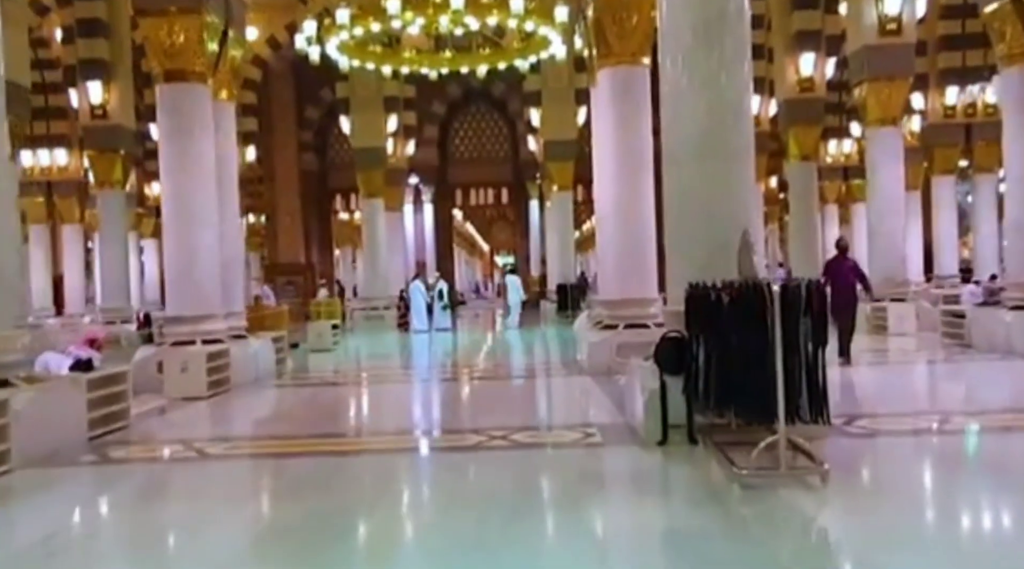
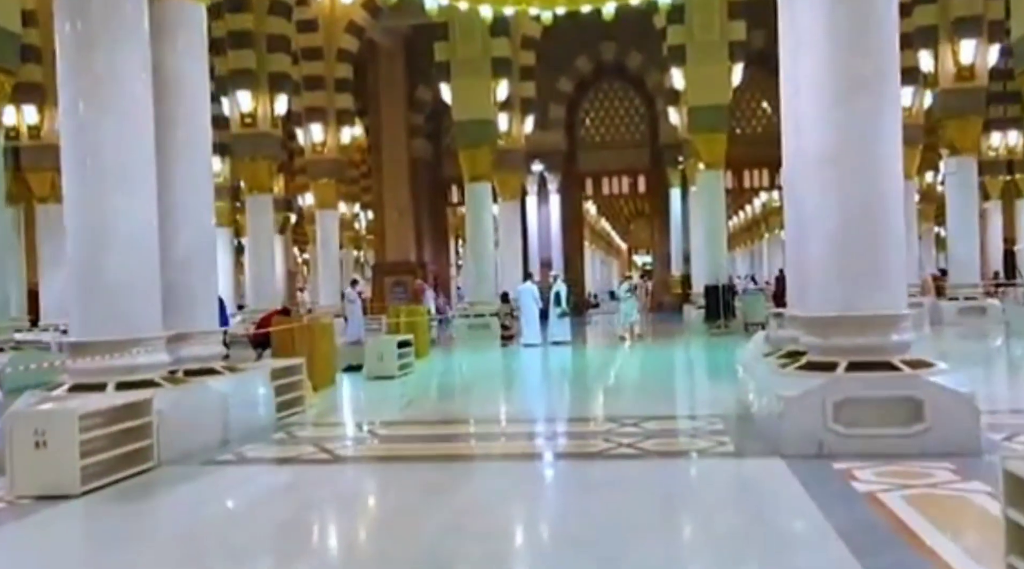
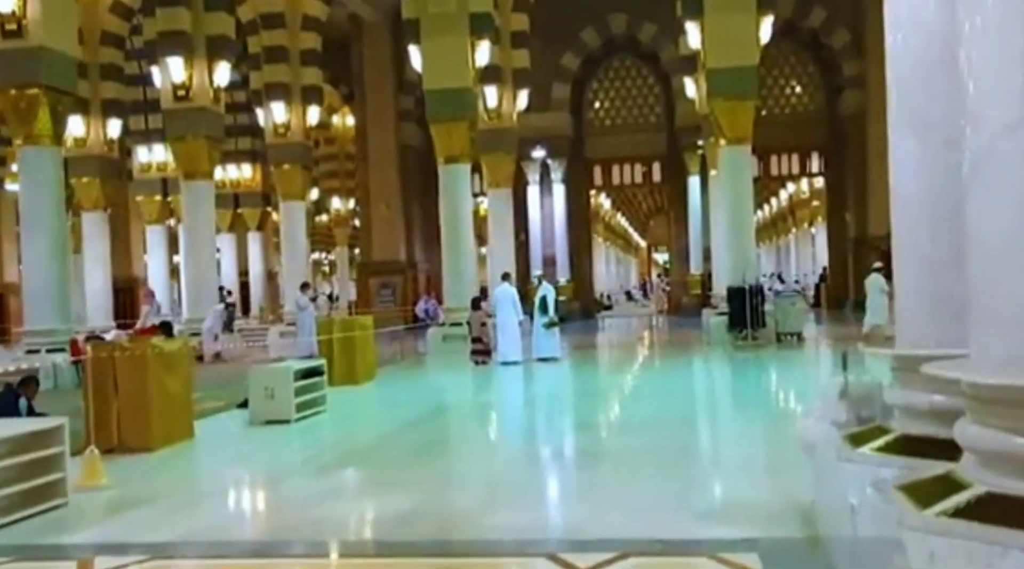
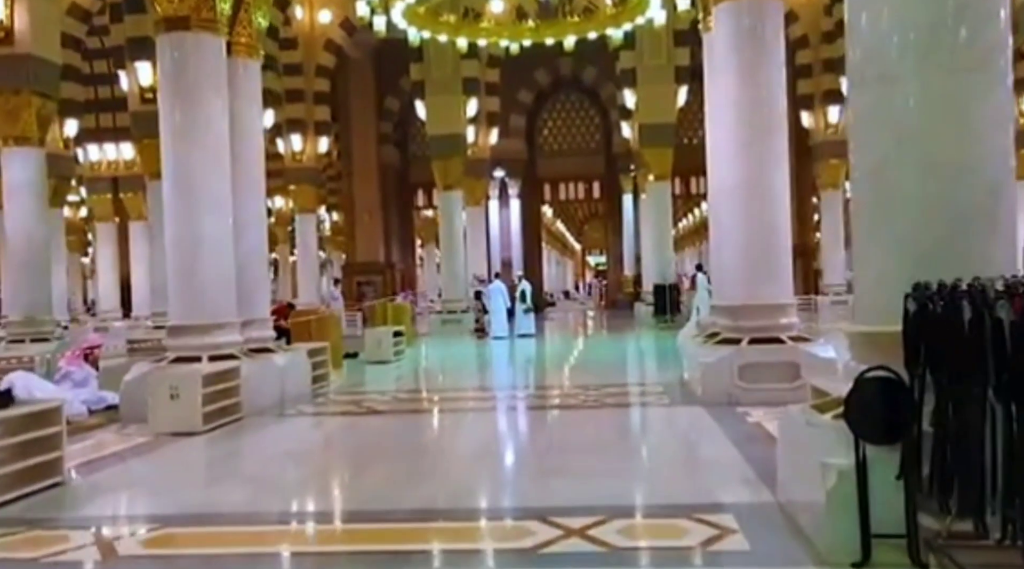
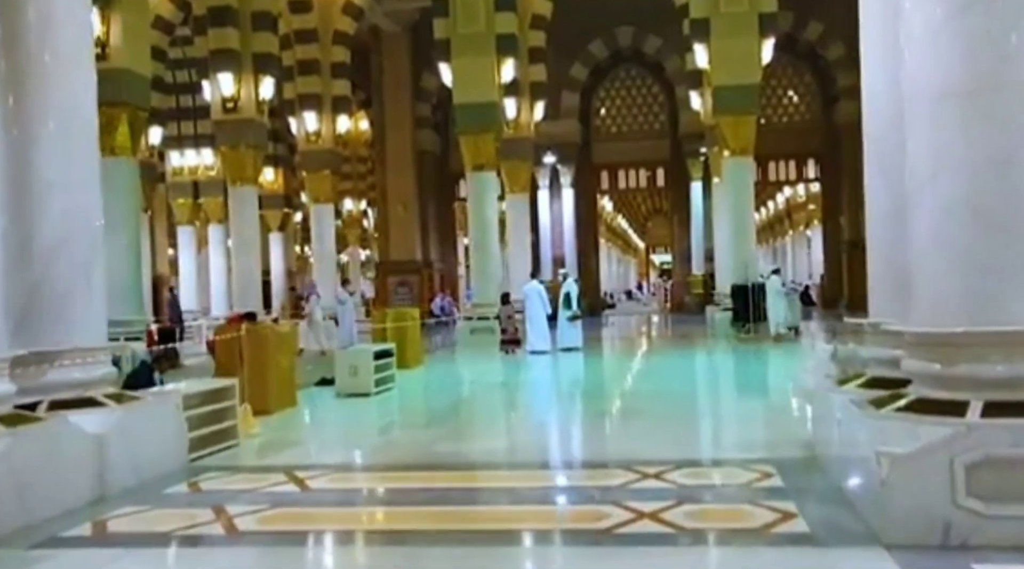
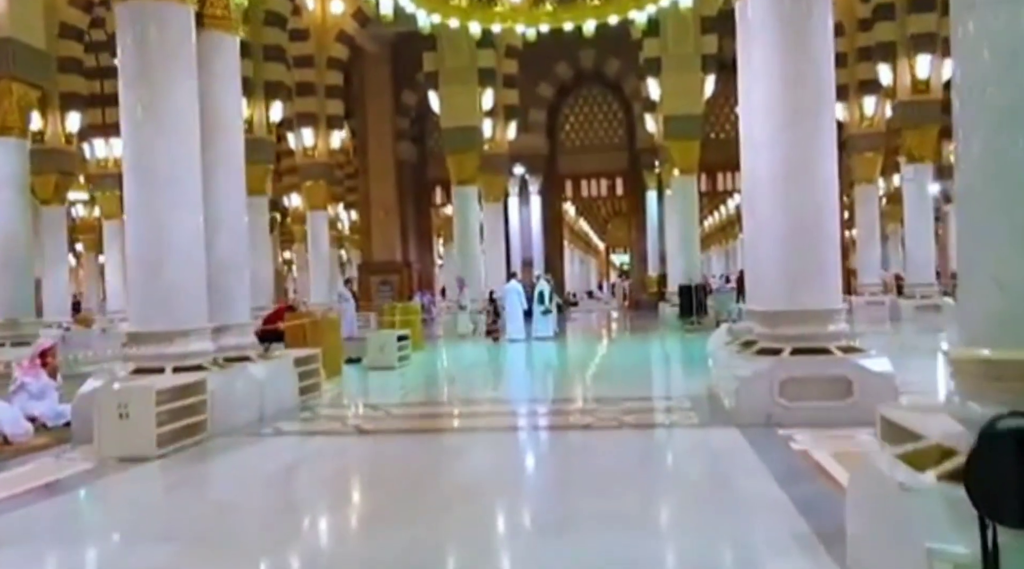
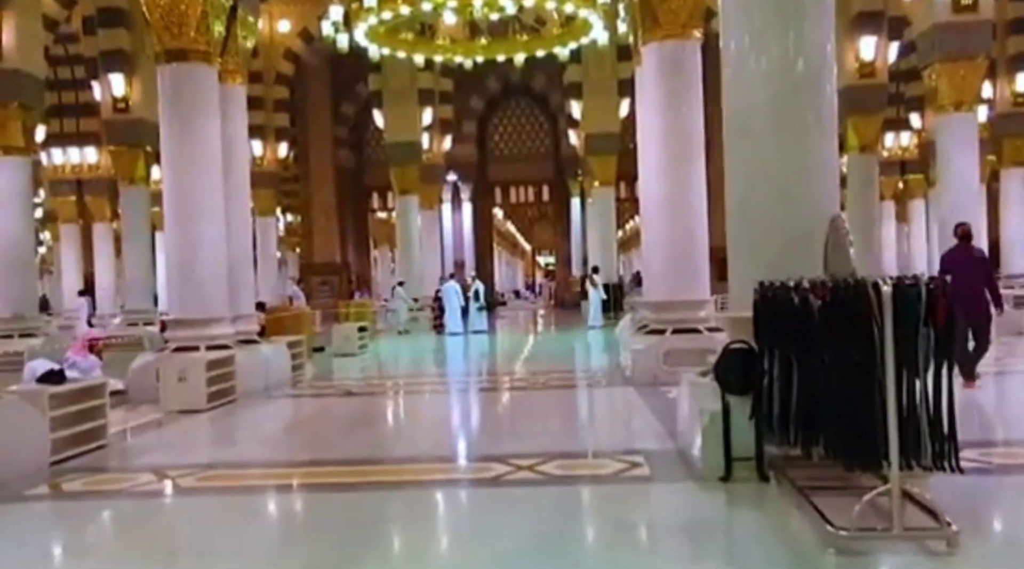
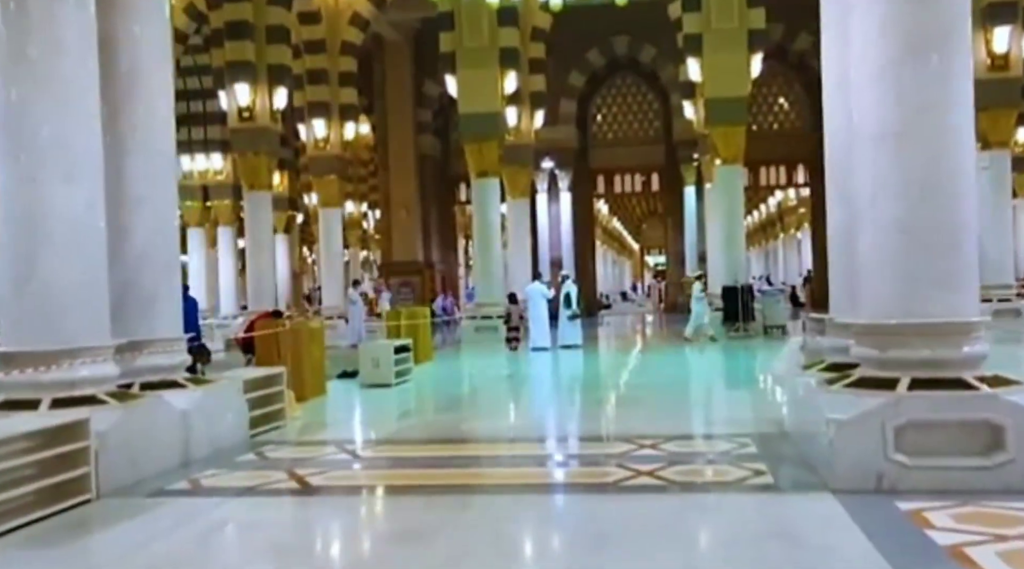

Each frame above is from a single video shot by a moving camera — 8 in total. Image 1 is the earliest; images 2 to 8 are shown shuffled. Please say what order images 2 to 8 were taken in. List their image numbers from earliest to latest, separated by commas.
7, 4, 6, 2, 8, 5, 3
